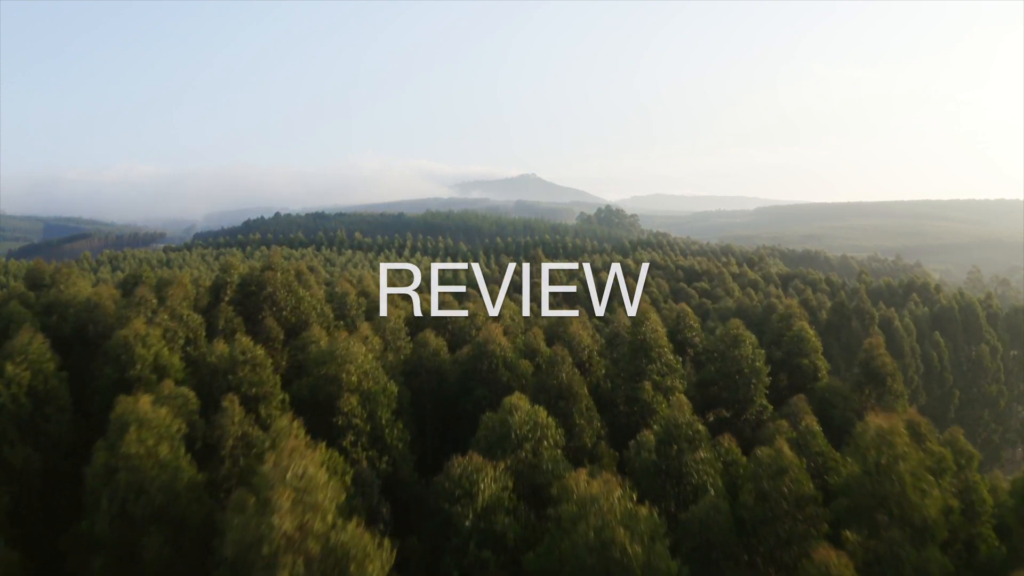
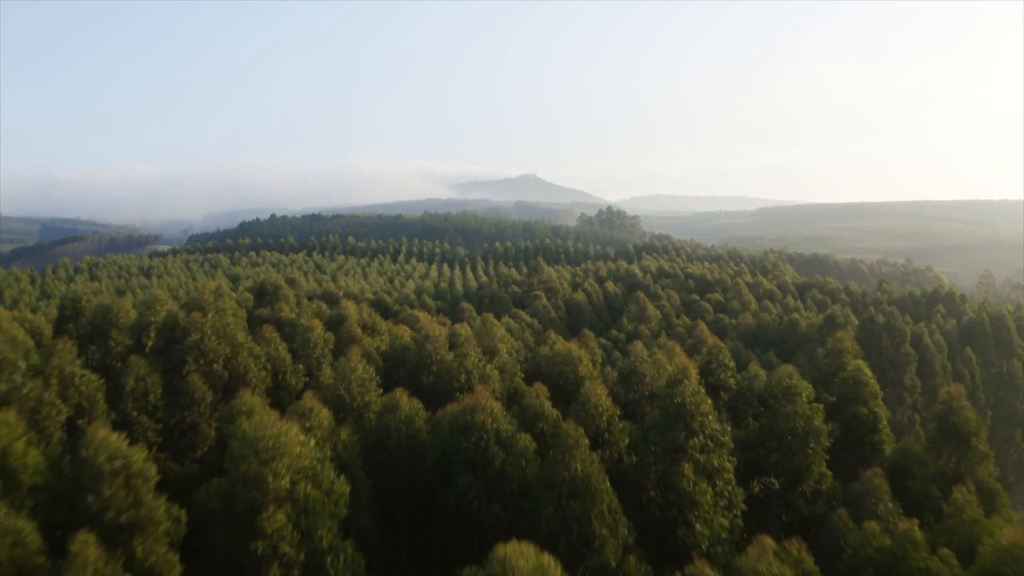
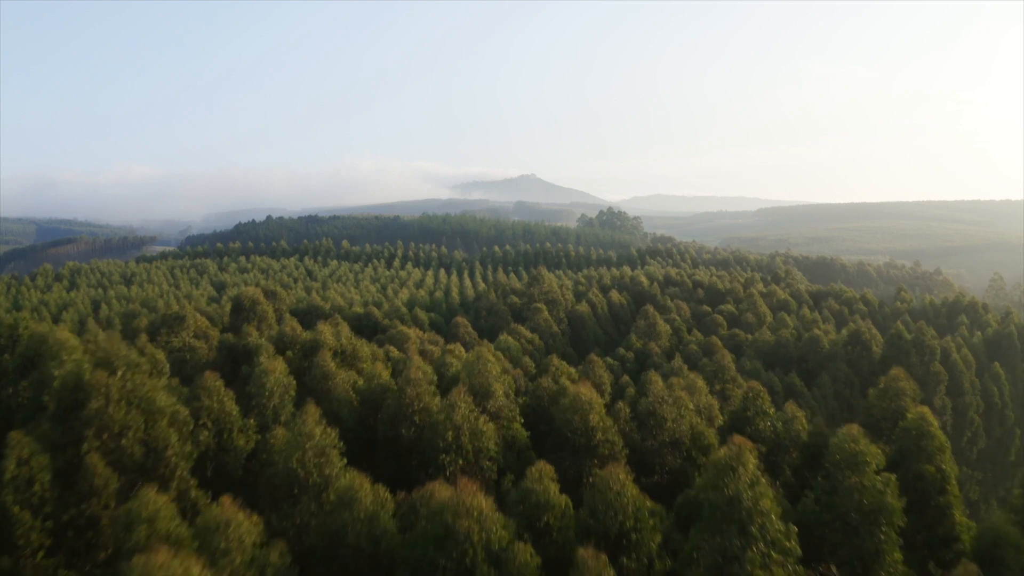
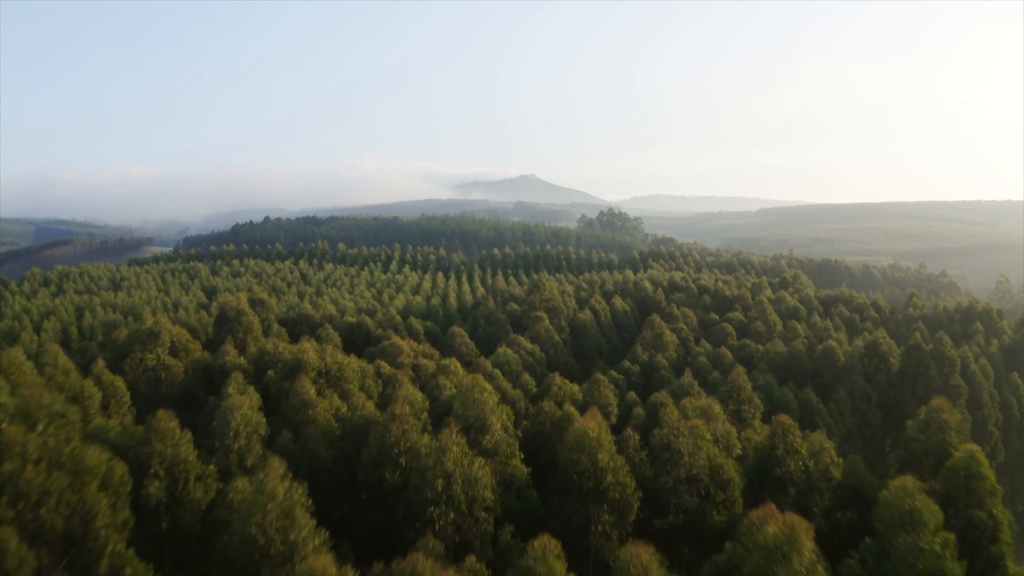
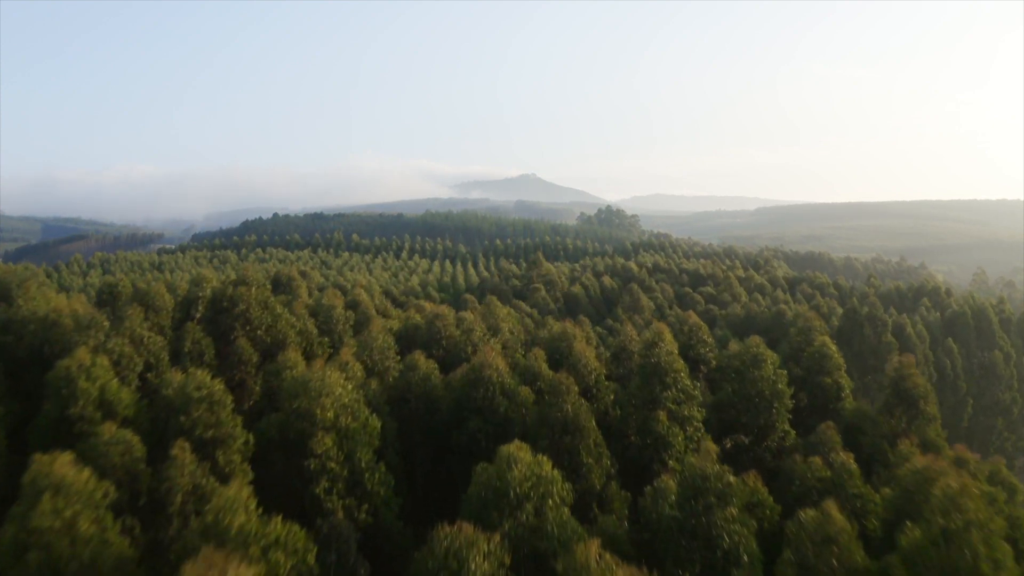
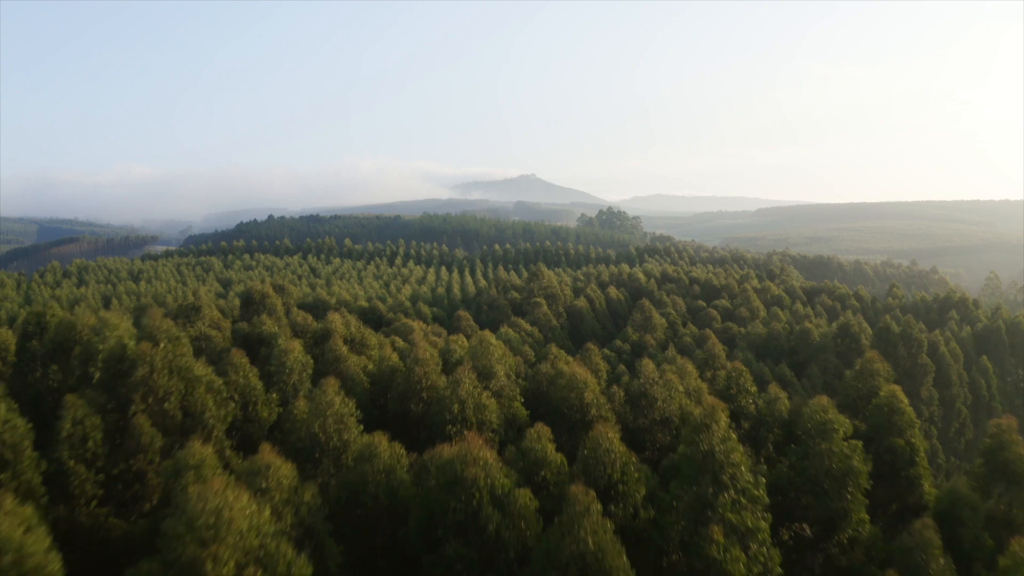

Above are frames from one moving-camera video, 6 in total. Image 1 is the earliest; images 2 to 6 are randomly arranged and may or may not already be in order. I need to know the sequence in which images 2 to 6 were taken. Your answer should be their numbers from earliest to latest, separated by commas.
5, 2, 6, 3, 4
